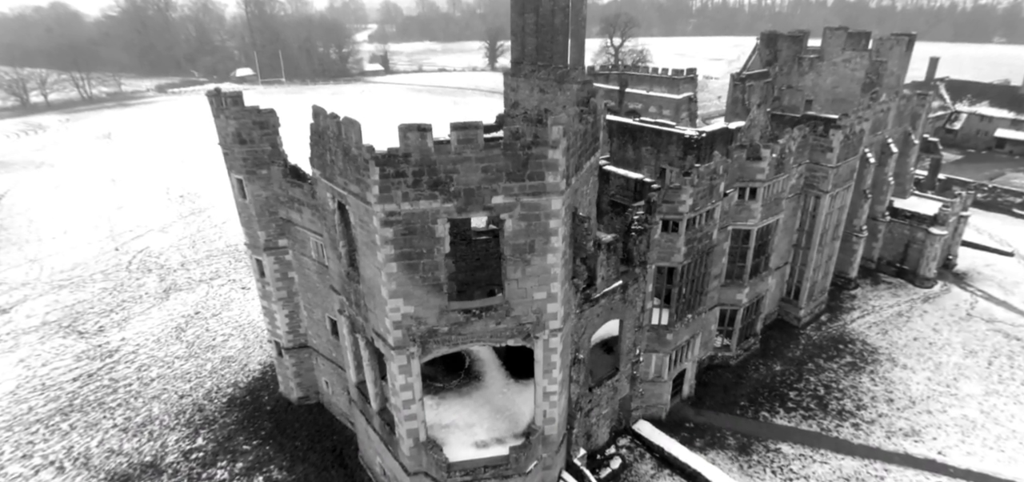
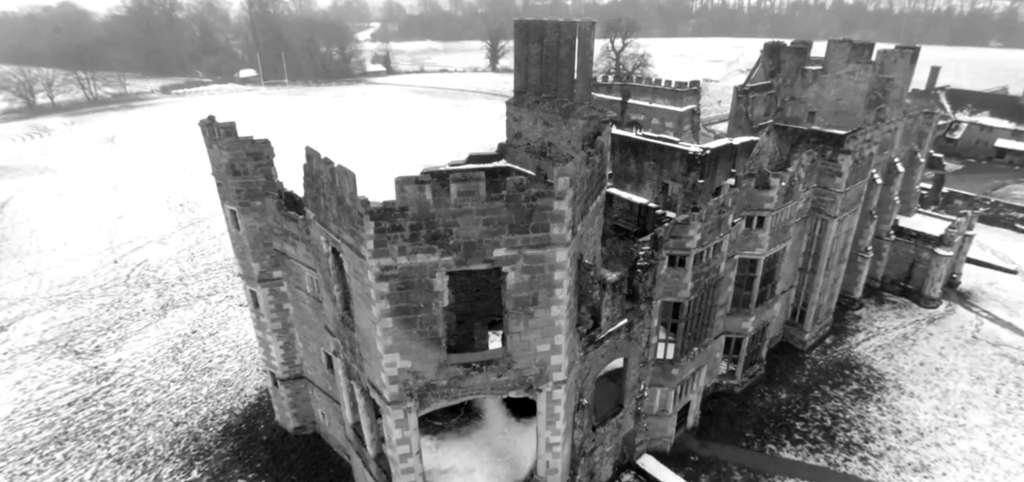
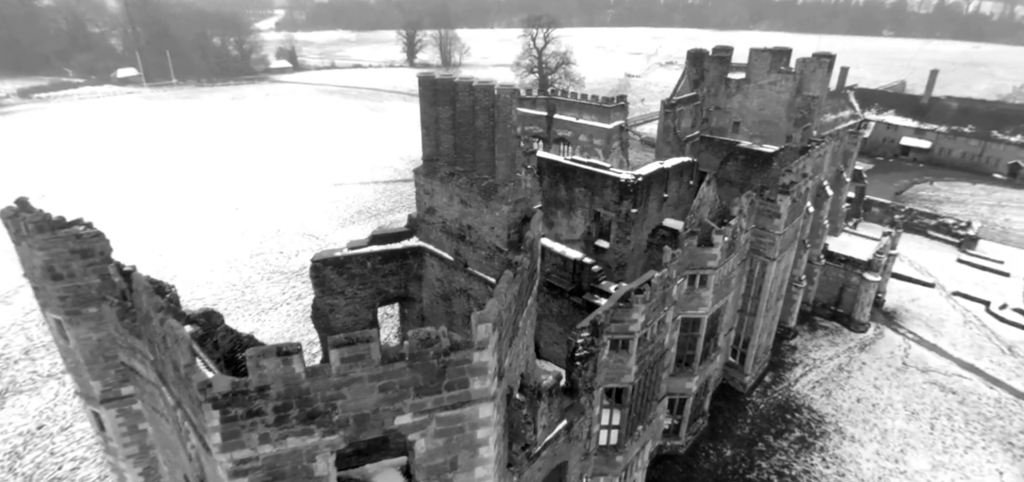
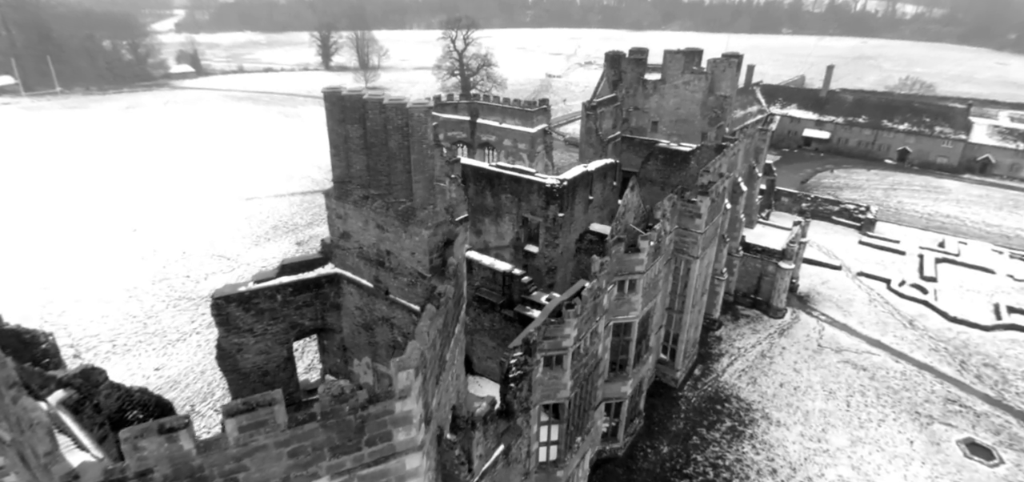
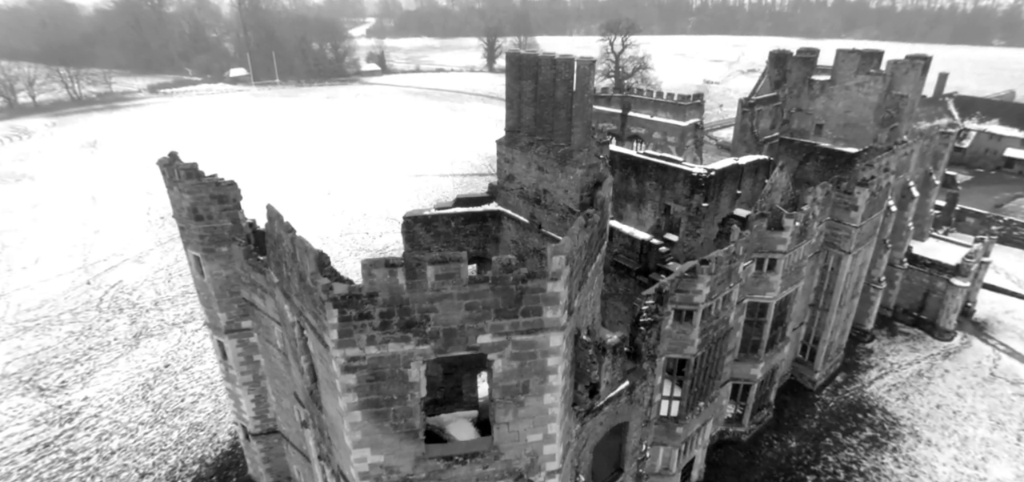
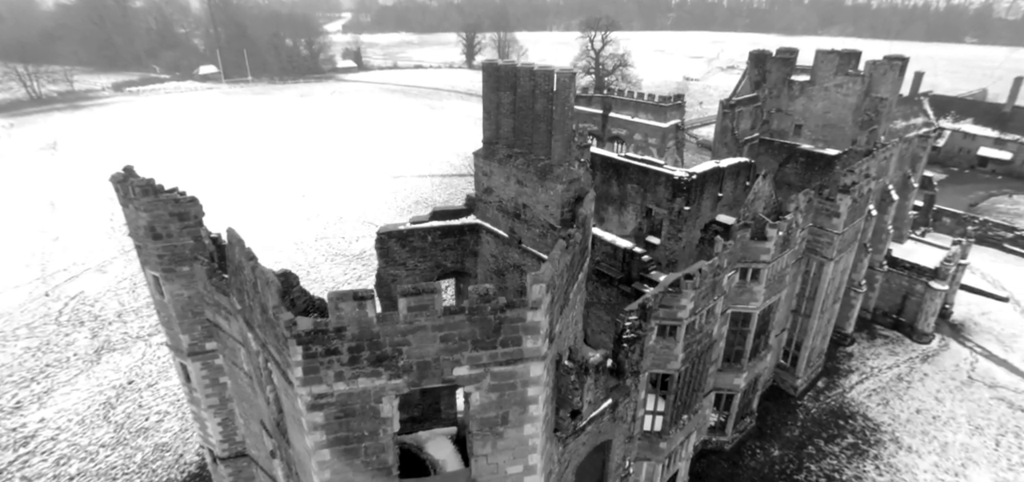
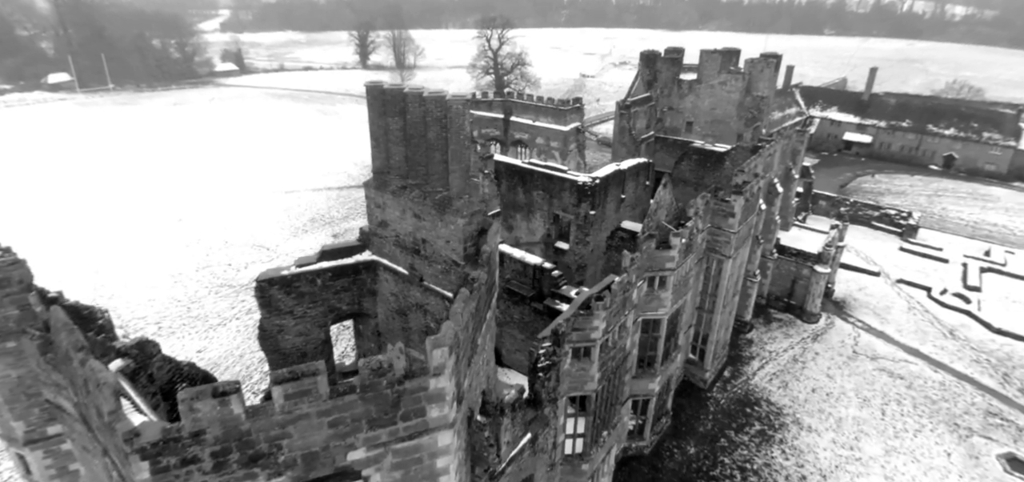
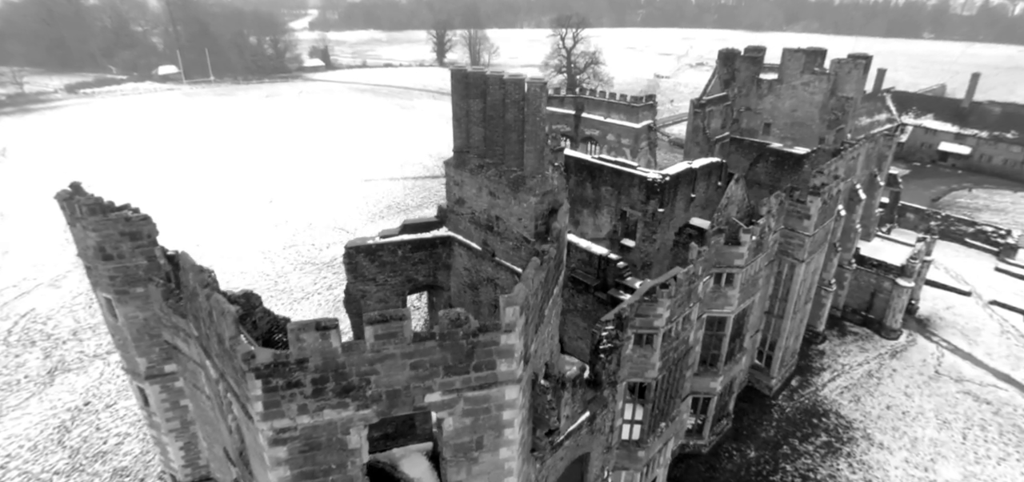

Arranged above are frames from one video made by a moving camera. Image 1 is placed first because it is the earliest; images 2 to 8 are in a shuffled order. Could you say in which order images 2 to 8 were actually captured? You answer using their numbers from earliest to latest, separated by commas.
2, 5, 6, 8, 3, 7, 4
